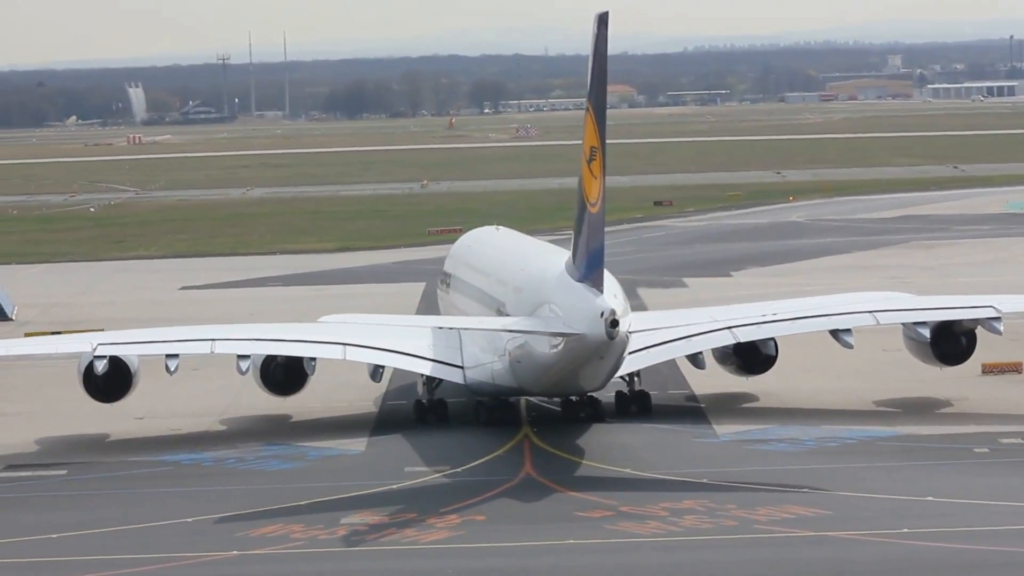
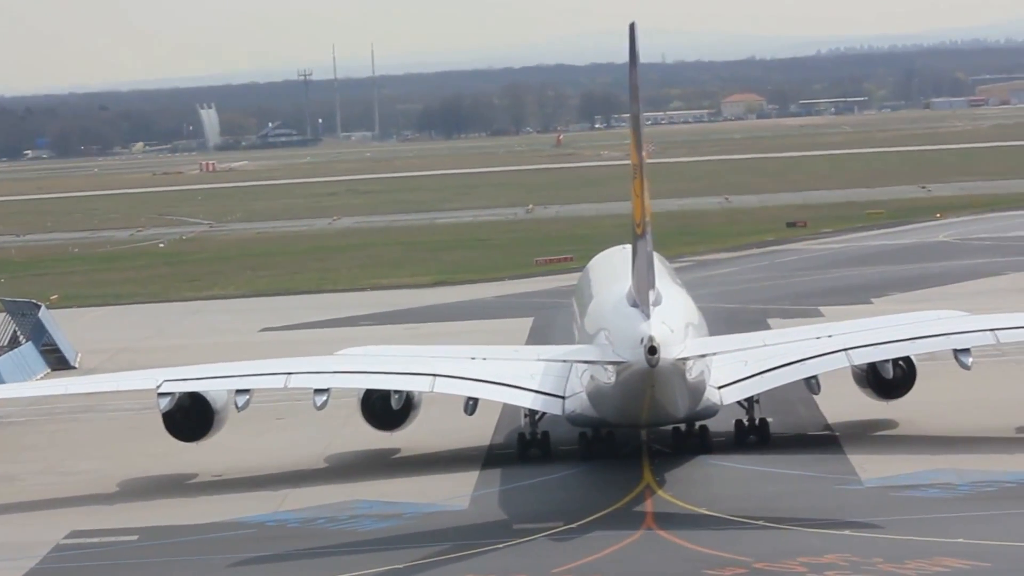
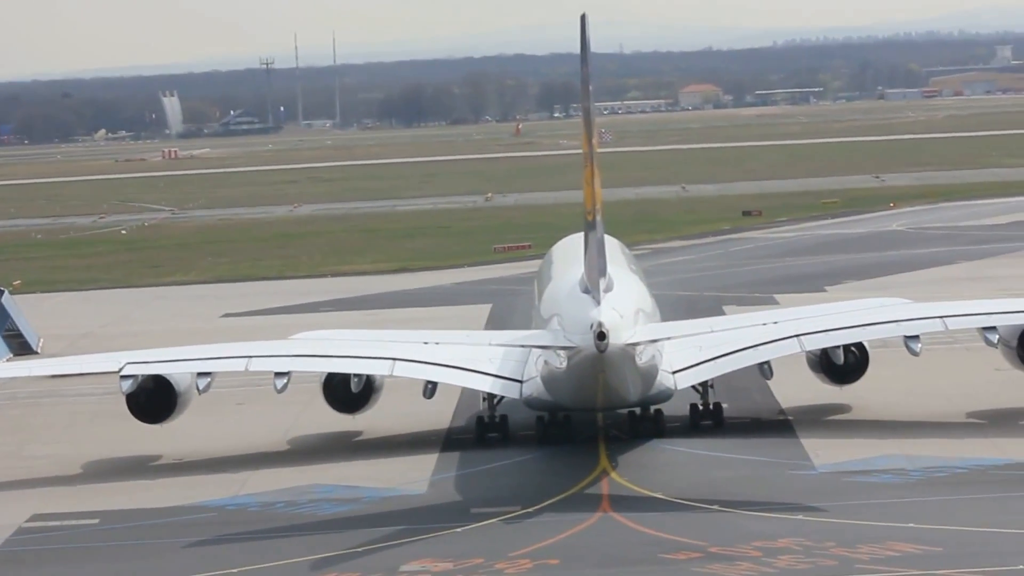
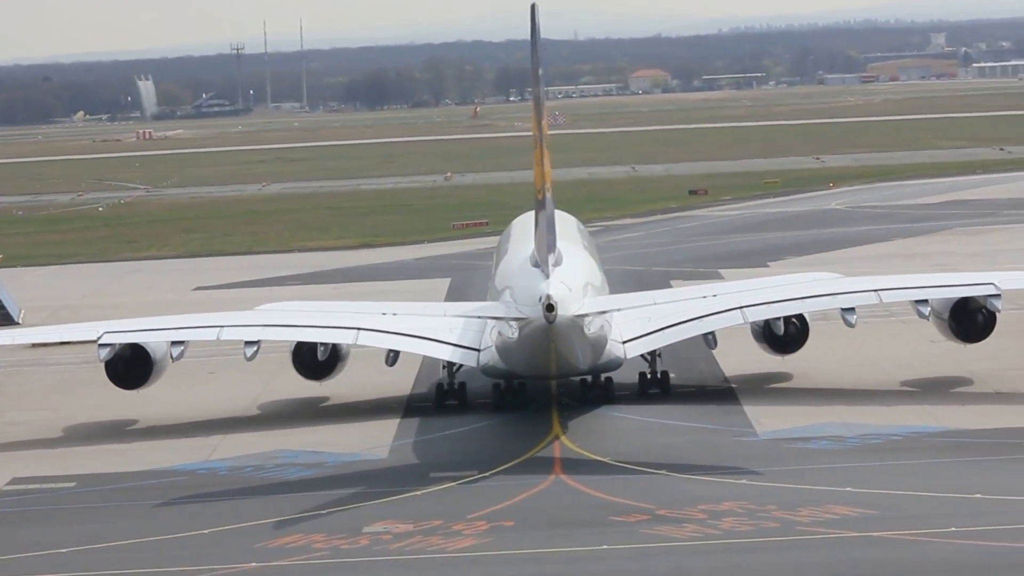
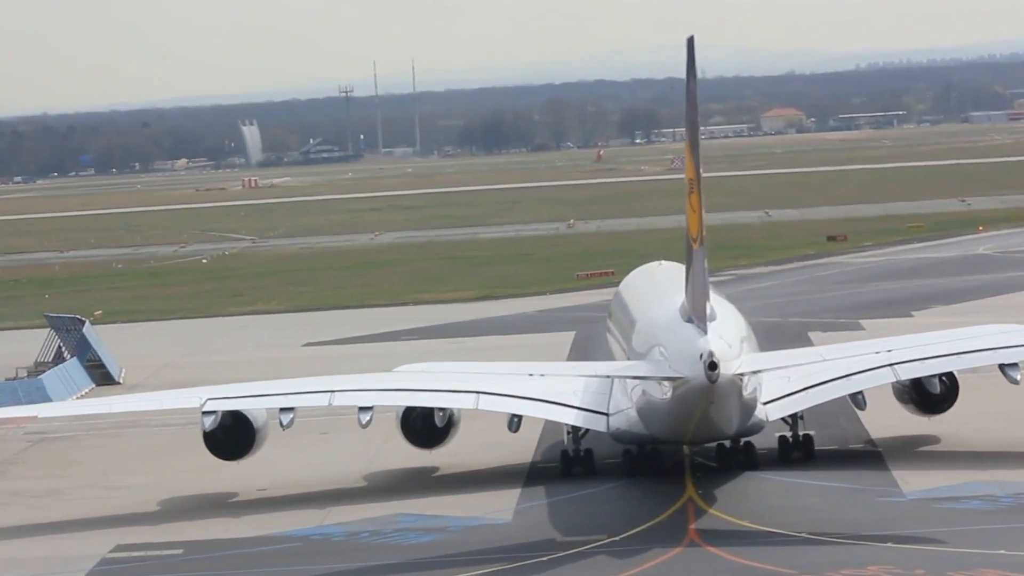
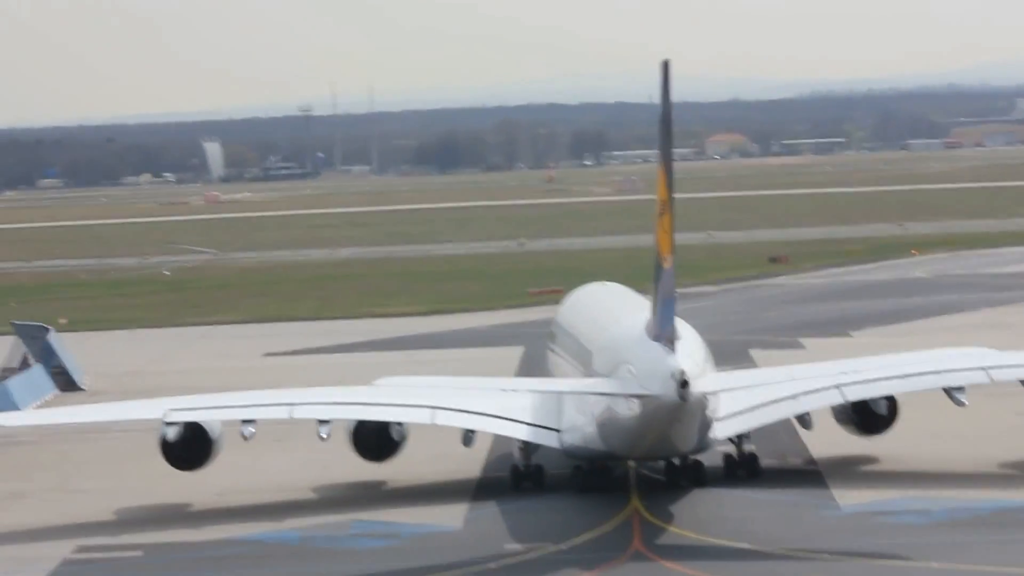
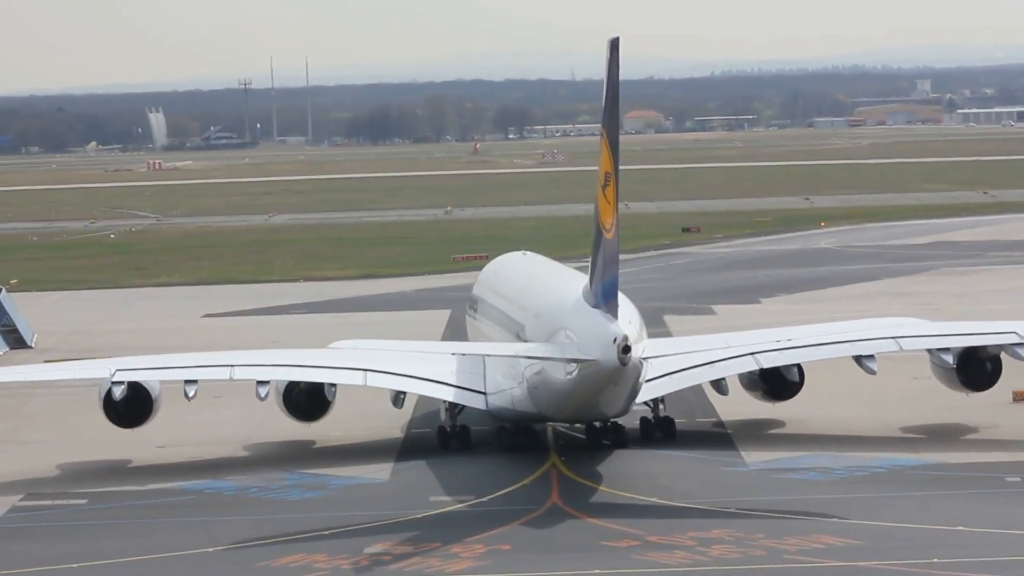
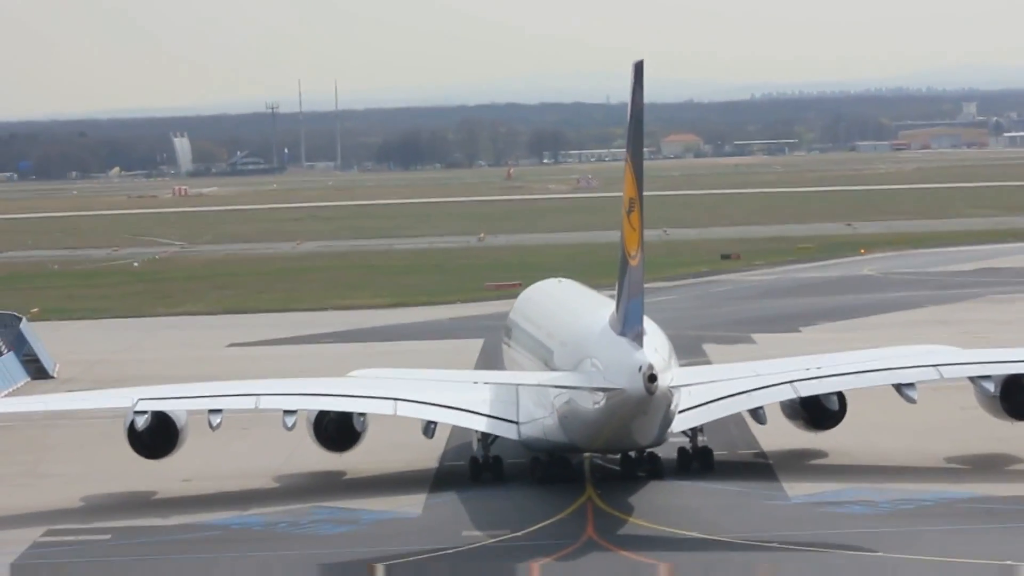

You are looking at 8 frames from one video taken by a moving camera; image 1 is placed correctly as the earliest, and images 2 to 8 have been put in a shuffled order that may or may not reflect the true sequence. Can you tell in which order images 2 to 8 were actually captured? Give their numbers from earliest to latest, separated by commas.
7, 8, 6, 5, 2, 3, 4
